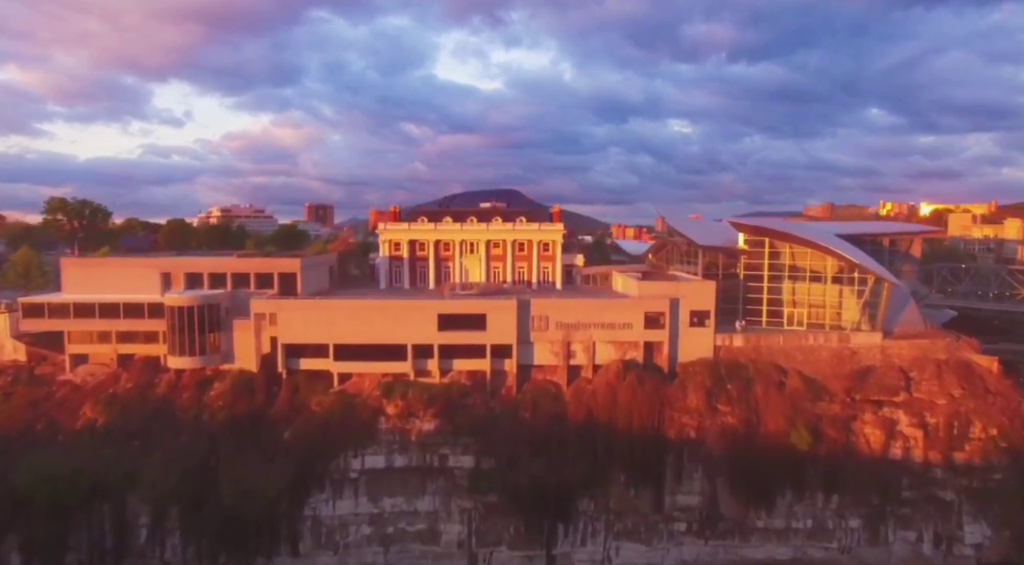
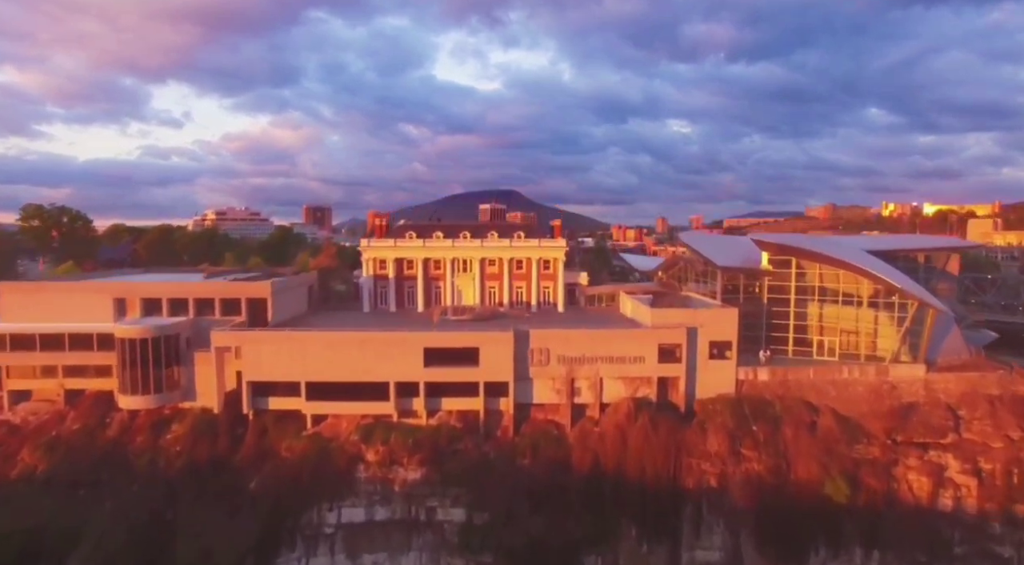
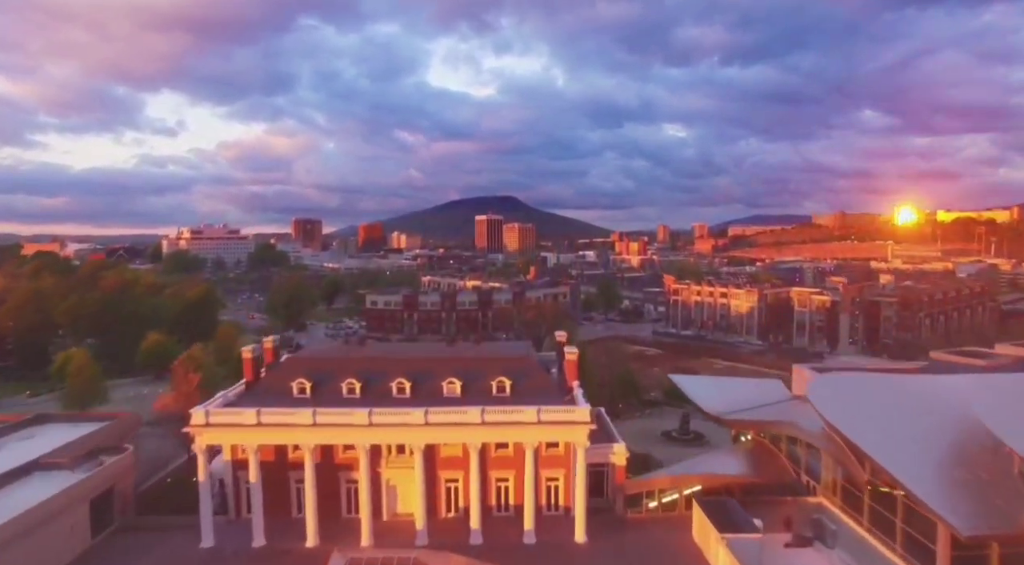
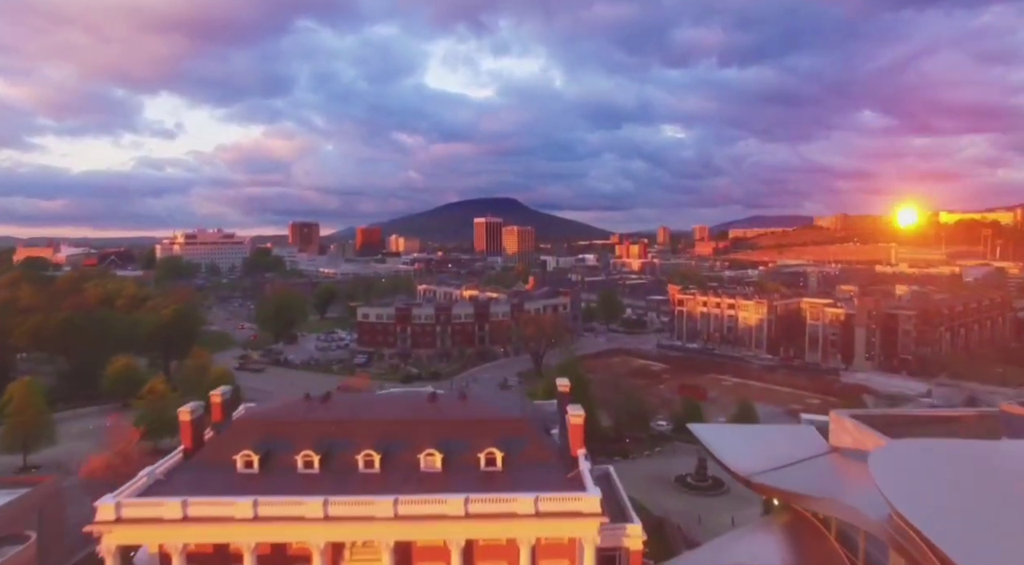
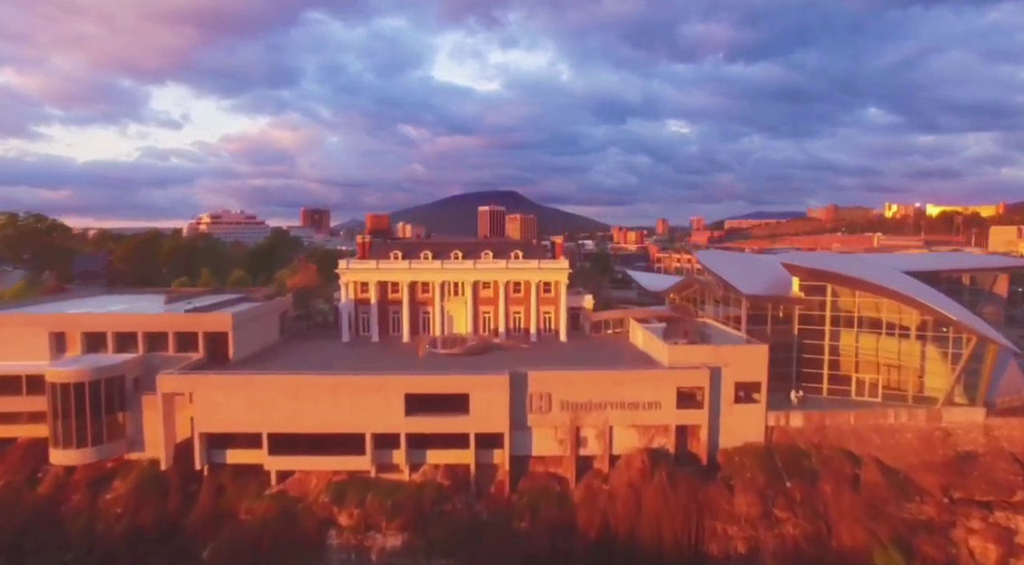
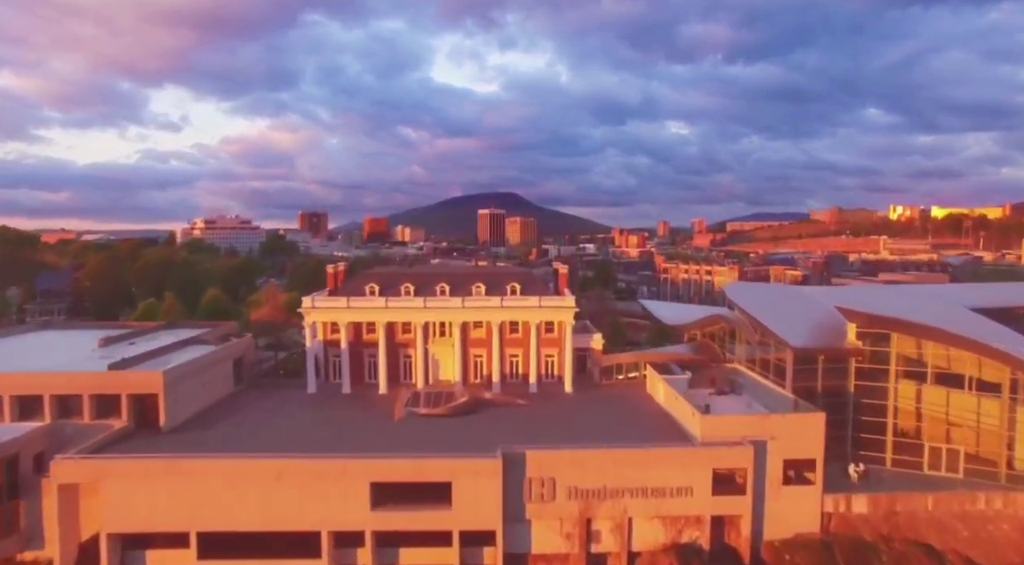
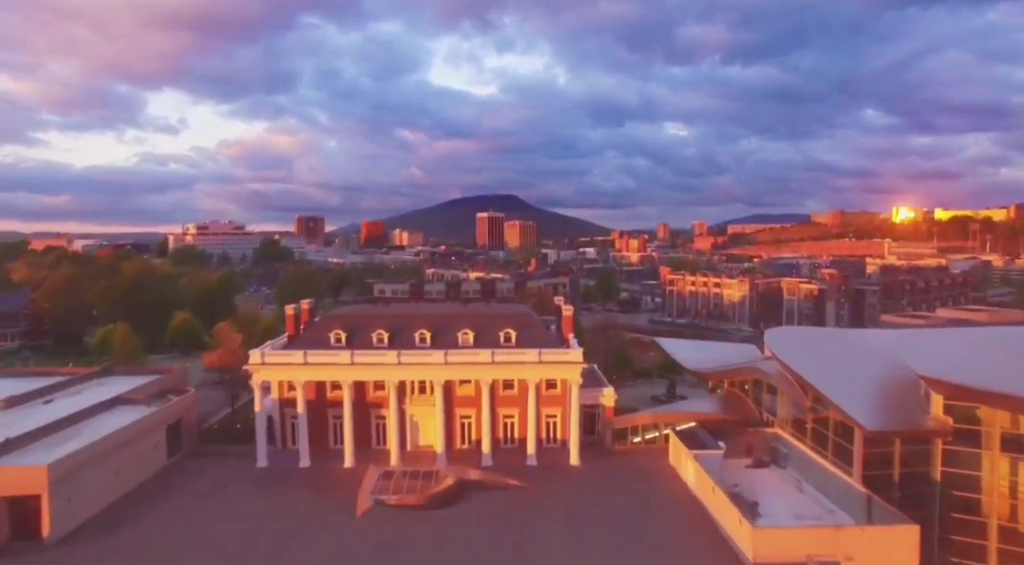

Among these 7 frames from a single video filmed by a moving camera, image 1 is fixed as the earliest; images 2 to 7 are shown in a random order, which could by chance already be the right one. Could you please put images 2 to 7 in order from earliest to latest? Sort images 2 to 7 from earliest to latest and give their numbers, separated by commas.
2, 5, 6, 7, 3, 4
